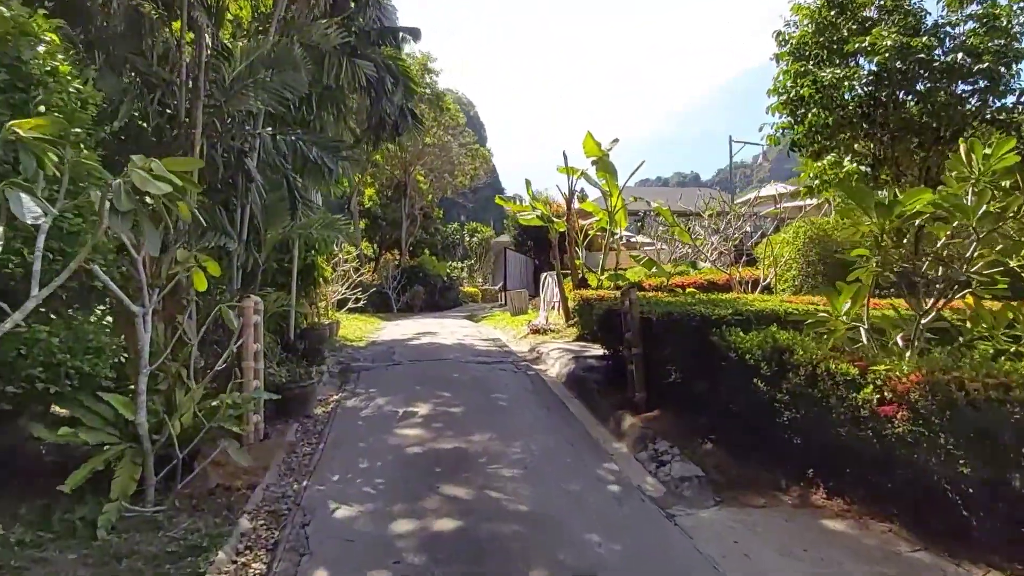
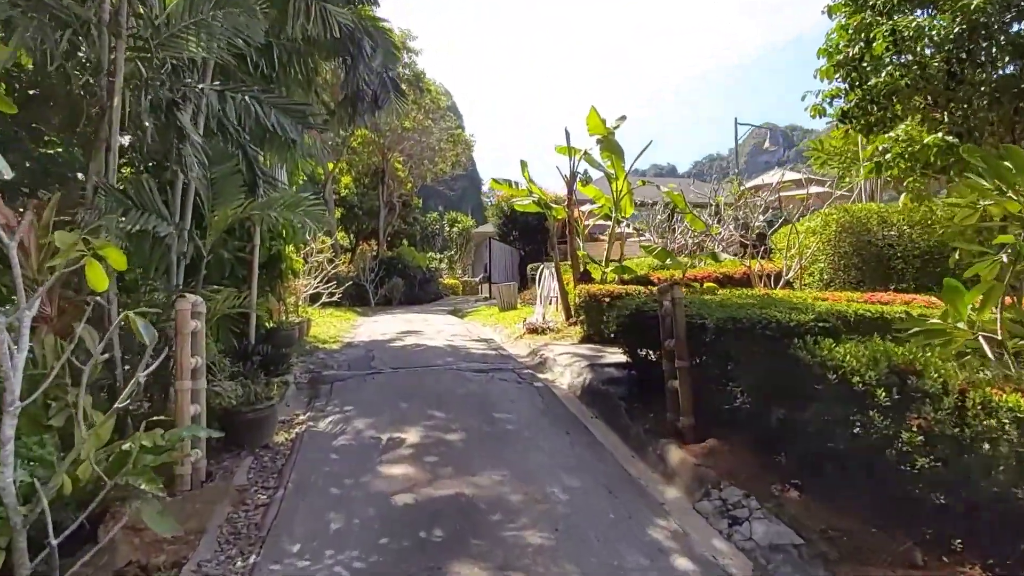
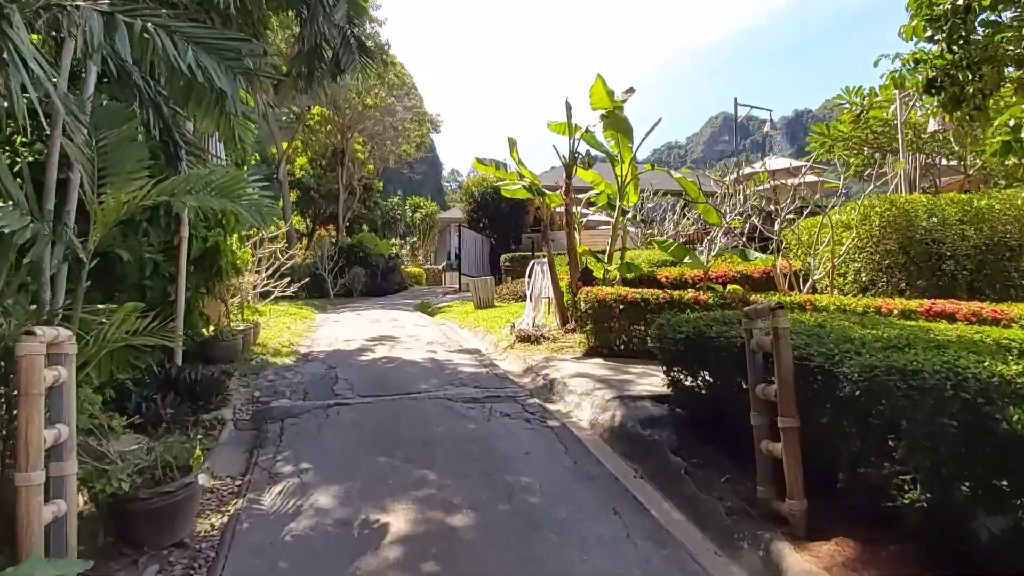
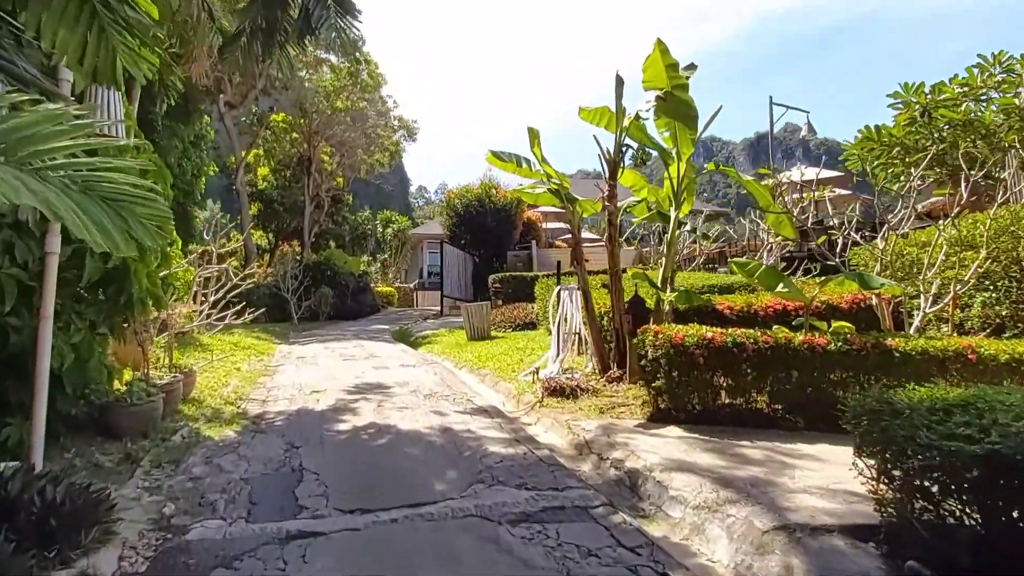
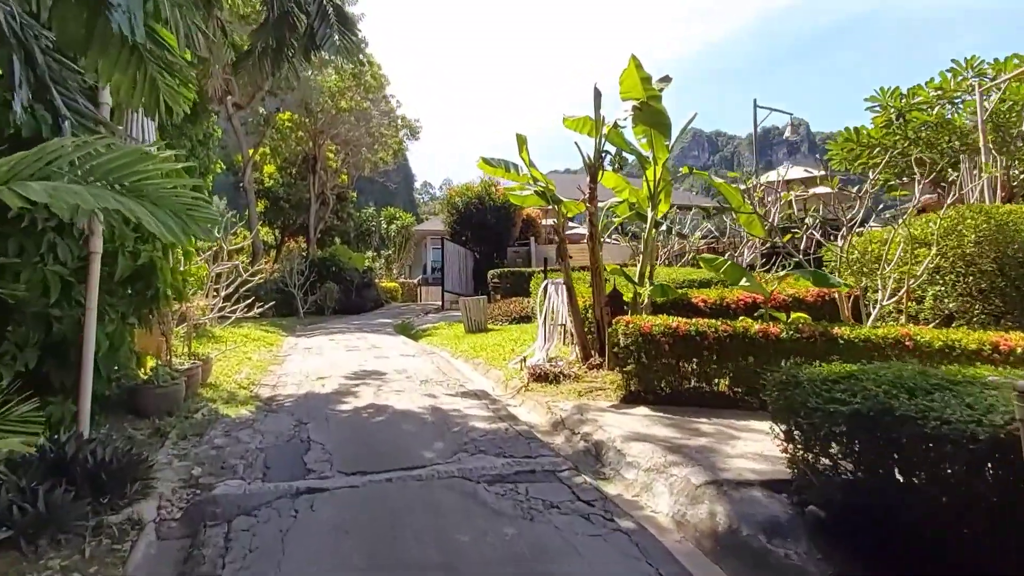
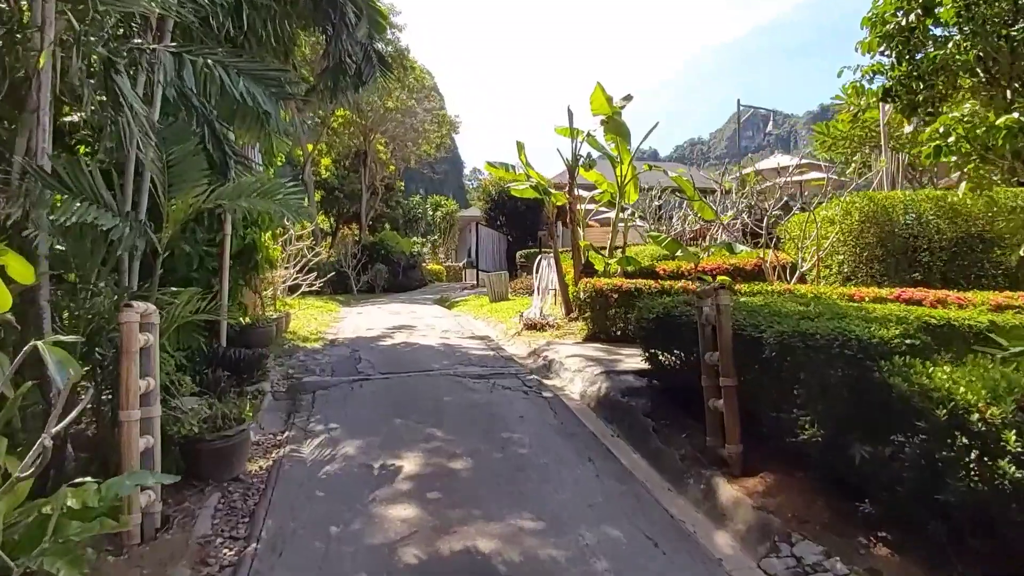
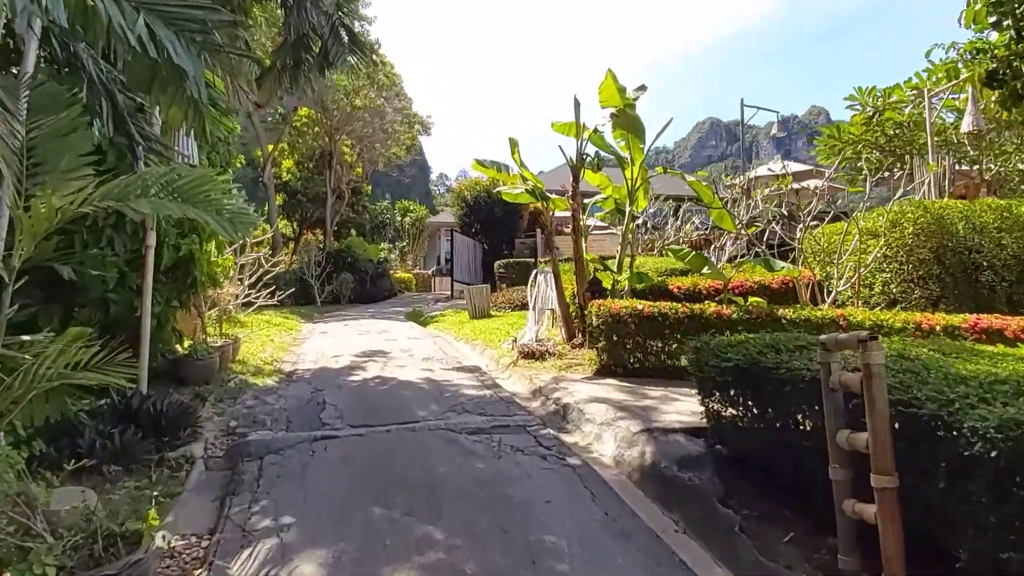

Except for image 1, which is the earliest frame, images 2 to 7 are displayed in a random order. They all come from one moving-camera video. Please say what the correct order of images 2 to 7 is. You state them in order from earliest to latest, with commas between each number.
2, 6, 3, 7, 5, 4
